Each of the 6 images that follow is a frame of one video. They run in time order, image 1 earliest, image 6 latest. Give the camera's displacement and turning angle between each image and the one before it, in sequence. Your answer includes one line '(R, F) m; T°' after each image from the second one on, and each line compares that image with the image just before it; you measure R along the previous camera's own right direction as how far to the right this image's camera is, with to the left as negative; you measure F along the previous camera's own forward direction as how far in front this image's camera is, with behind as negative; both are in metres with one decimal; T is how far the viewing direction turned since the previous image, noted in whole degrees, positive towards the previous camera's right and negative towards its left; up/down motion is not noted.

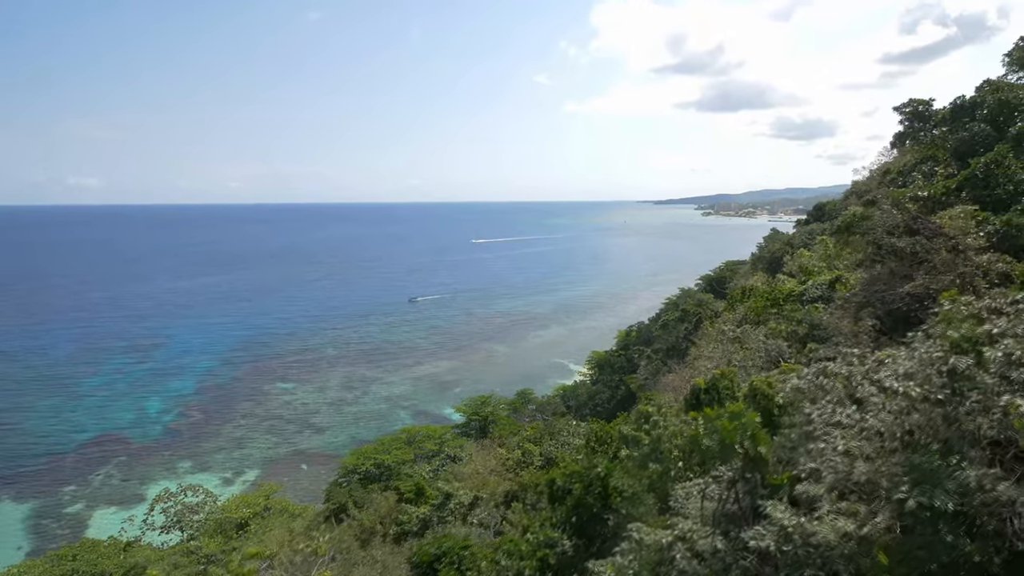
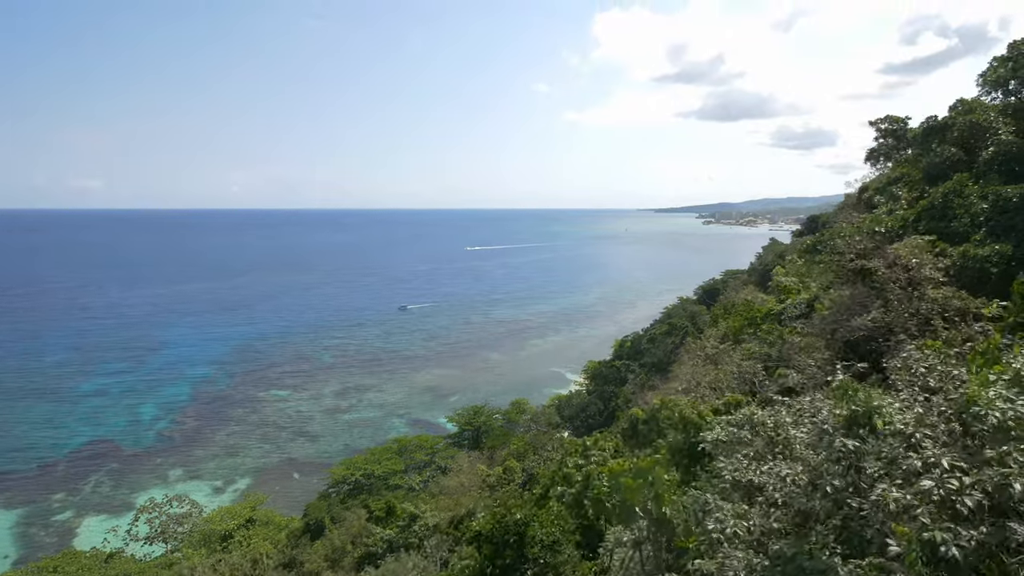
(+0.5, +0.2) m; 0°
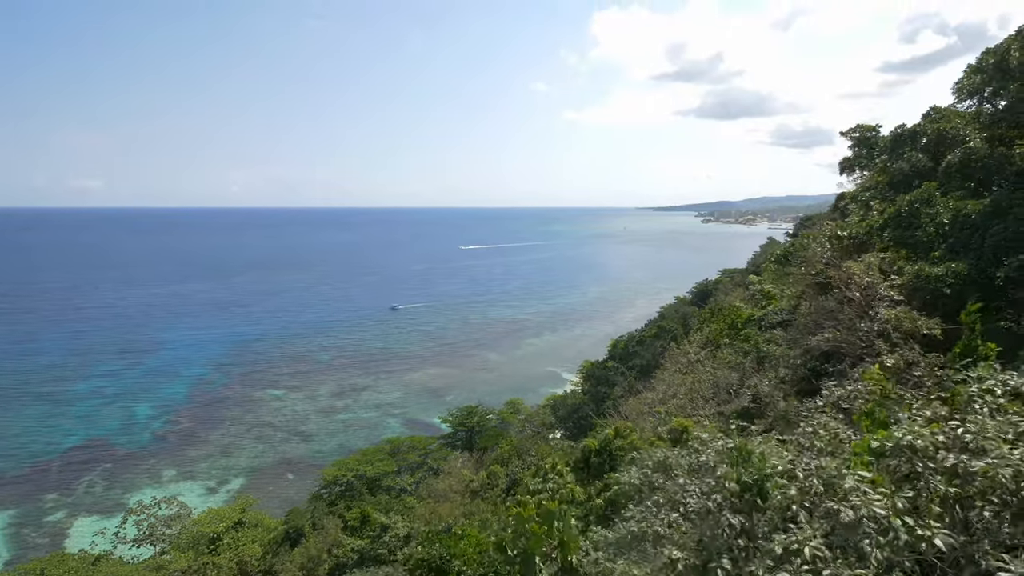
(+0.4, +0.1) m; 0°
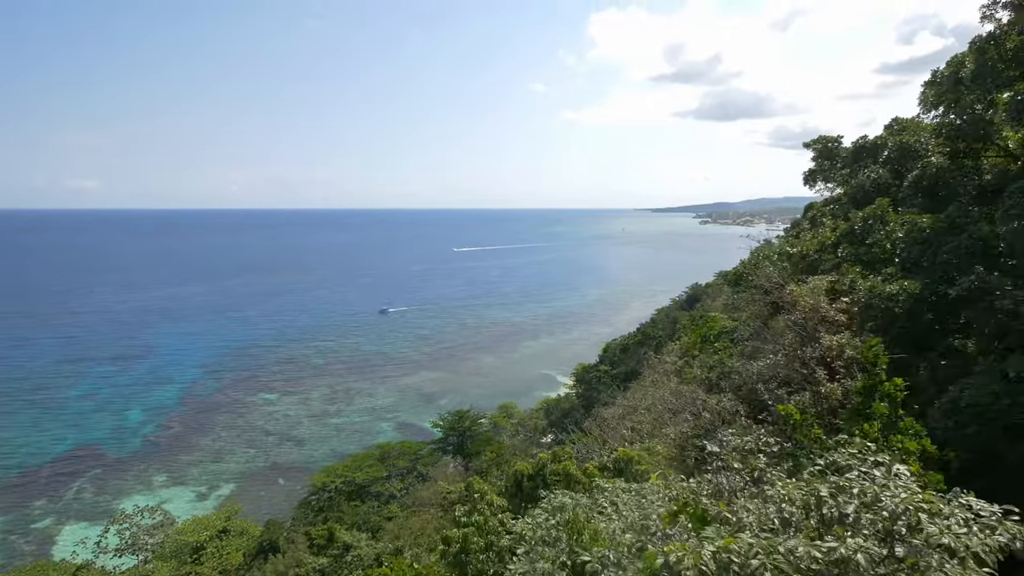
(+0.5, +0.2) m; 0°
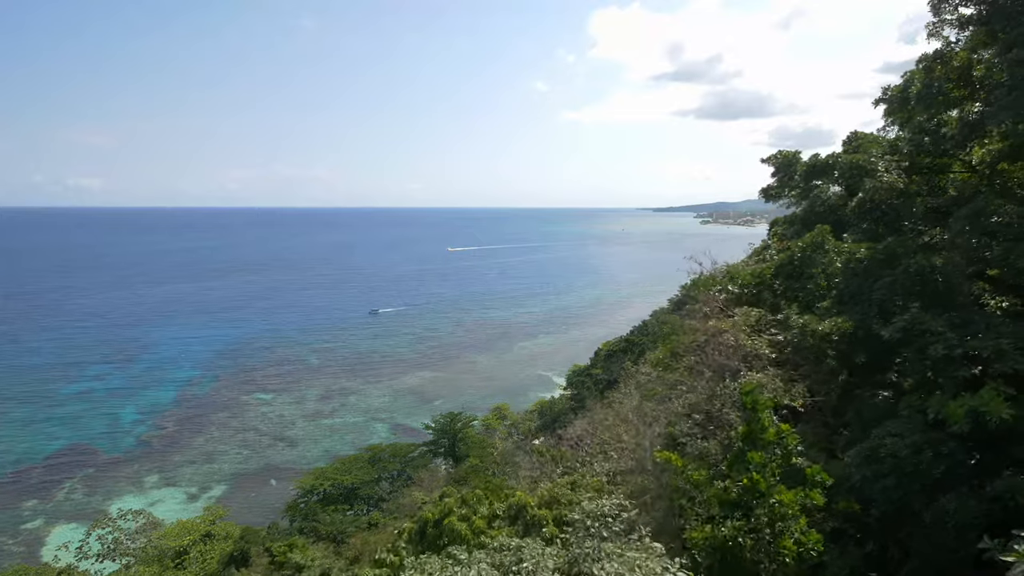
(+0.6, +0.2) m; 0°
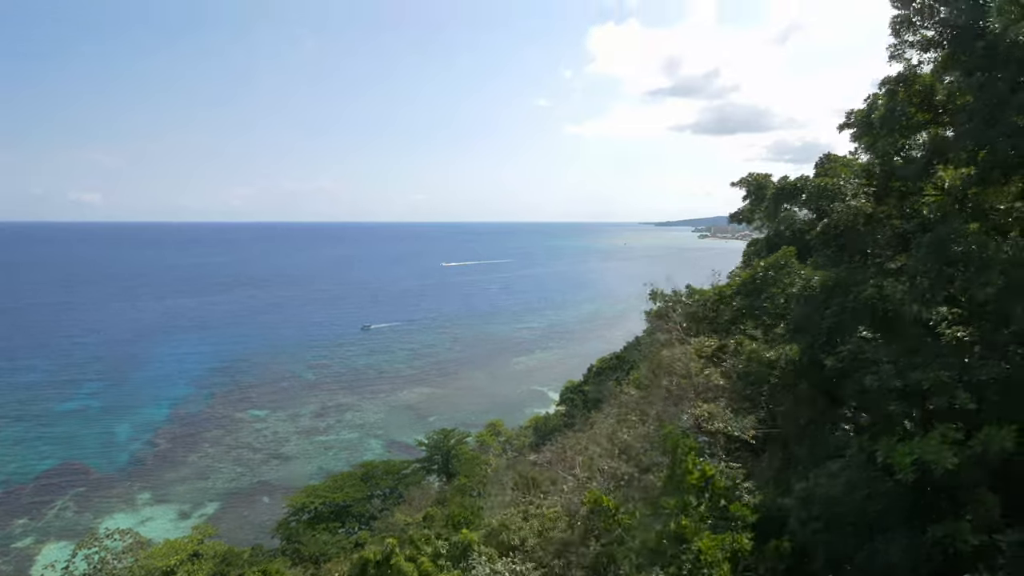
(+0.3, 0.0) m; 0°
